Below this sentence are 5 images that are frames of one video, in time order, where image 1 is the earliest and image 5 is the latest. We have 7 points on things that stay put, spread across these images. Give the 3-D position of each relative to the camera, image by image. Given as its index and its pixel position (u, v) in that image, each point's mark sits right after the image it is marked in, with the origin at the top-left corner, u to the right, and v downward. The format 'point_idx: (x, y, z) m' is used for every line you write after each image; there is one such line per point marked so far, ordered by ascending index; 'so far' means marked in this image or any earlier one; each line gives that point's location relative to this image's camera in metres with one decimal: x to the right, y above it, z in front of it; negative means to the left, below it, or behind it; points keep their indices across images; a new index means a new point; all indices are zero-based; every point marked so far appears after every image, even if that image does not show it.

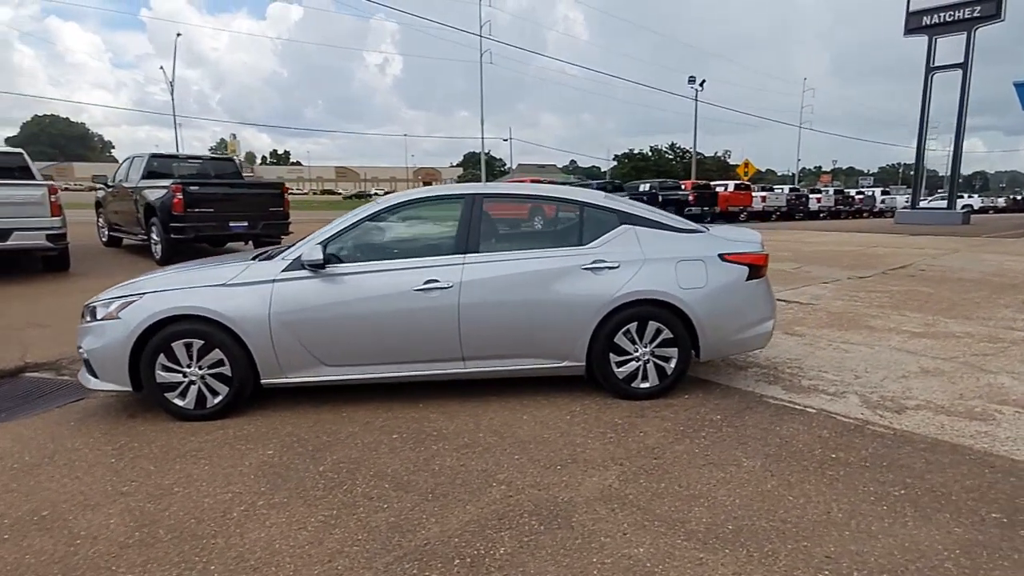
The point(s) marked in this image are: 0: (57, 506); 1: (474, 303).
0: (-2.6, -1.2, +3.5) m
1: (-0.3, -0.1, +4.6) m
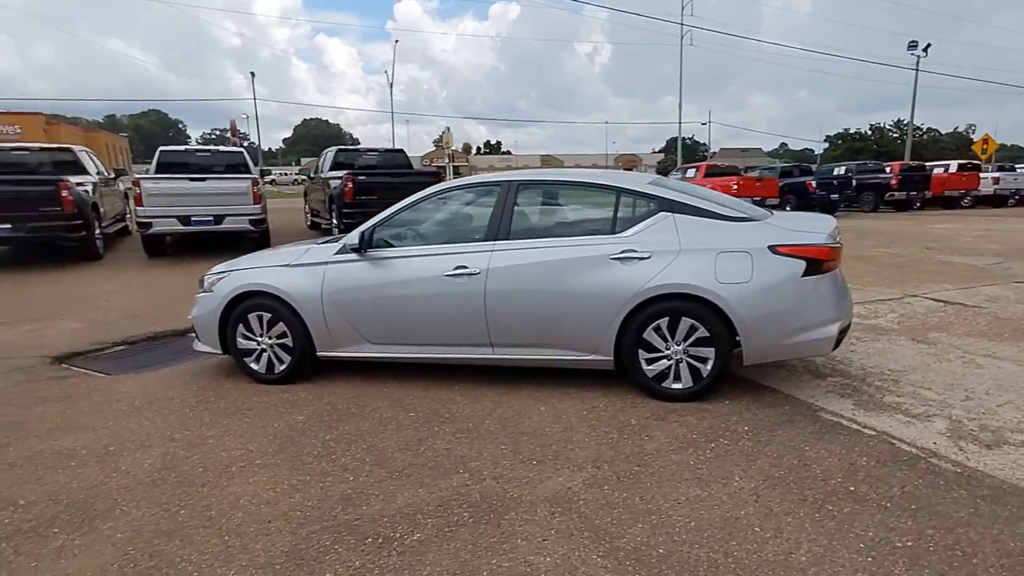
0: (-2.7, -1.1, +4.2) m
1: (-0.1, 0.0, +4.6) m
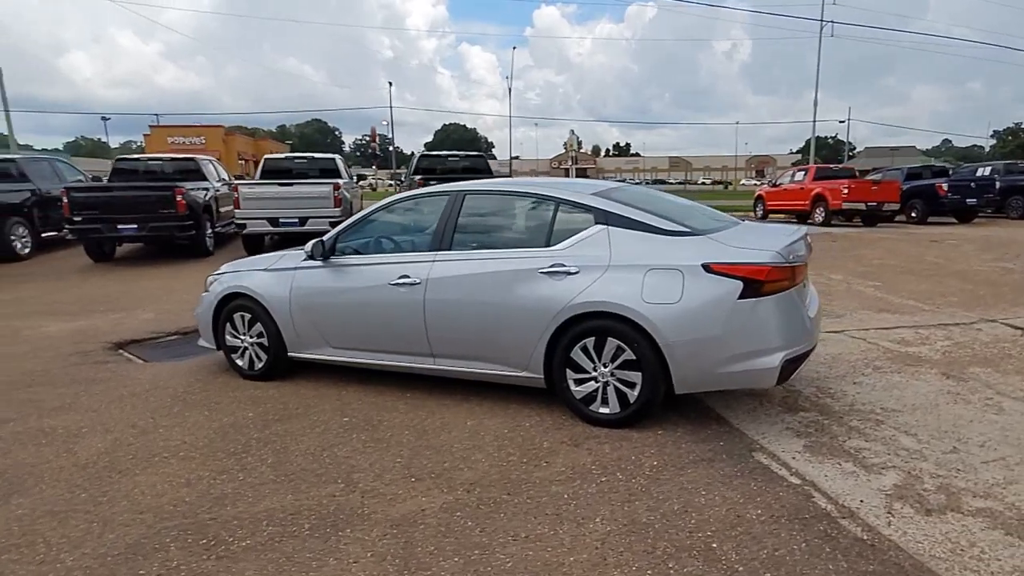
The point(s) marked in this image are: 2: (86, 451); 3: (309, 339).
0: (-3.2, -1.0, +4.7) m
1: (-0.6, -0.1, +4.5) m
2: (-2.9, -1.1, +4.2) m
3: (-1.7, -0.4, +5.3) m
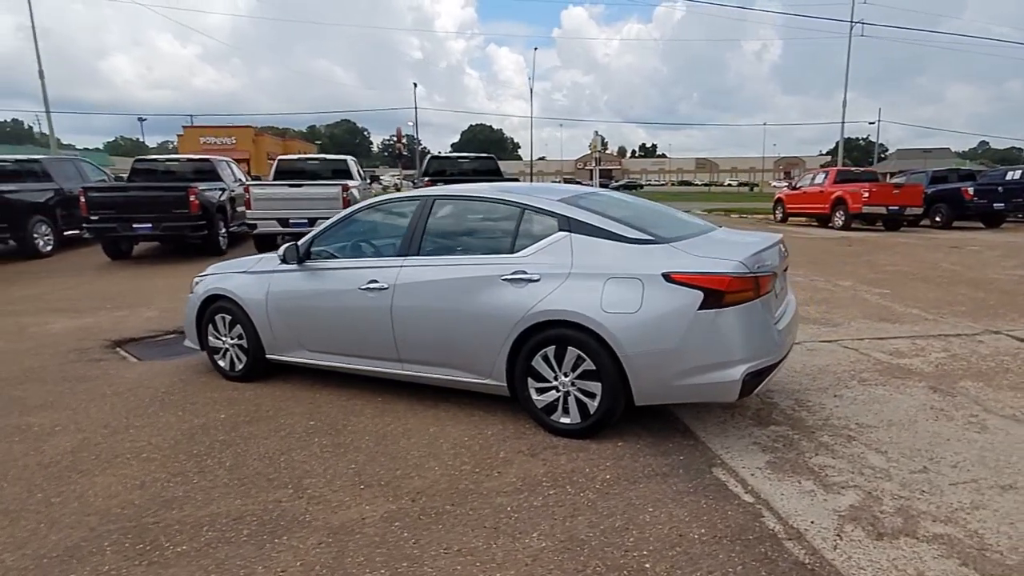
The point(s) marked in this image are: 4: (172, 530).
0: (-3.4, -1.1, +4.7) m
1: (-0.8, -0.1, +4.5) m
2: (-3.1, -1.1, +4.2) m
3: (-1.9, -0.5, +5.3) m
4: (-1.7, -1.2, +3.1) m
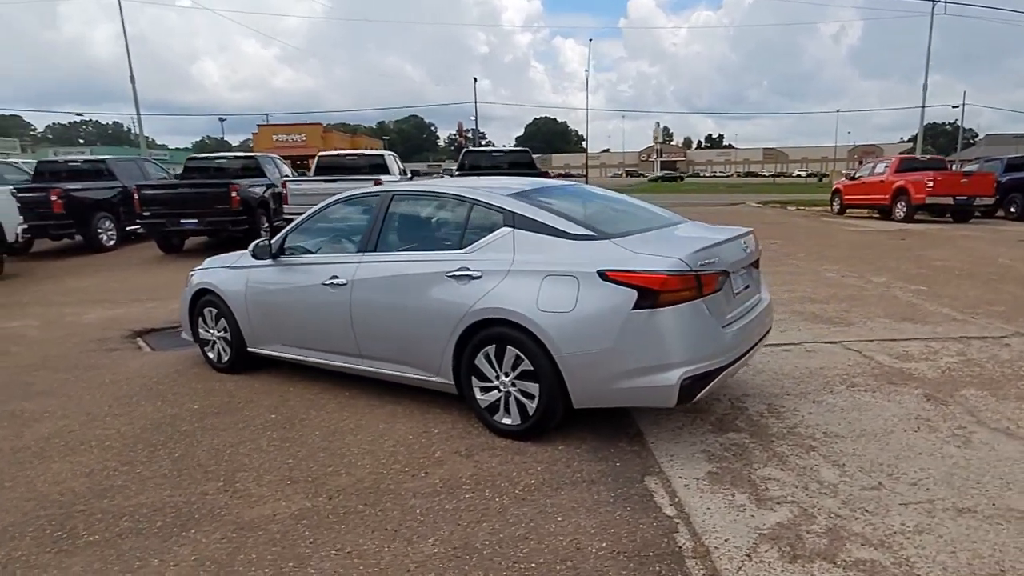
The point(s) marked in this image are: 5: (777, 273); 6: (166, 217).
0: (-3.7, -1.0, +5.0) m
1: (-1.1, -0.1, +4.5) m
2: (-3.5, -1.1, +4.5) m
3: (-2.2, -0.4, +5.4) m
4: (-2.1, -1.2, +3.2) m
5: (+4.1, +0.2, +9.6) m
6: (-8.7, +1.8, +15.6) m
